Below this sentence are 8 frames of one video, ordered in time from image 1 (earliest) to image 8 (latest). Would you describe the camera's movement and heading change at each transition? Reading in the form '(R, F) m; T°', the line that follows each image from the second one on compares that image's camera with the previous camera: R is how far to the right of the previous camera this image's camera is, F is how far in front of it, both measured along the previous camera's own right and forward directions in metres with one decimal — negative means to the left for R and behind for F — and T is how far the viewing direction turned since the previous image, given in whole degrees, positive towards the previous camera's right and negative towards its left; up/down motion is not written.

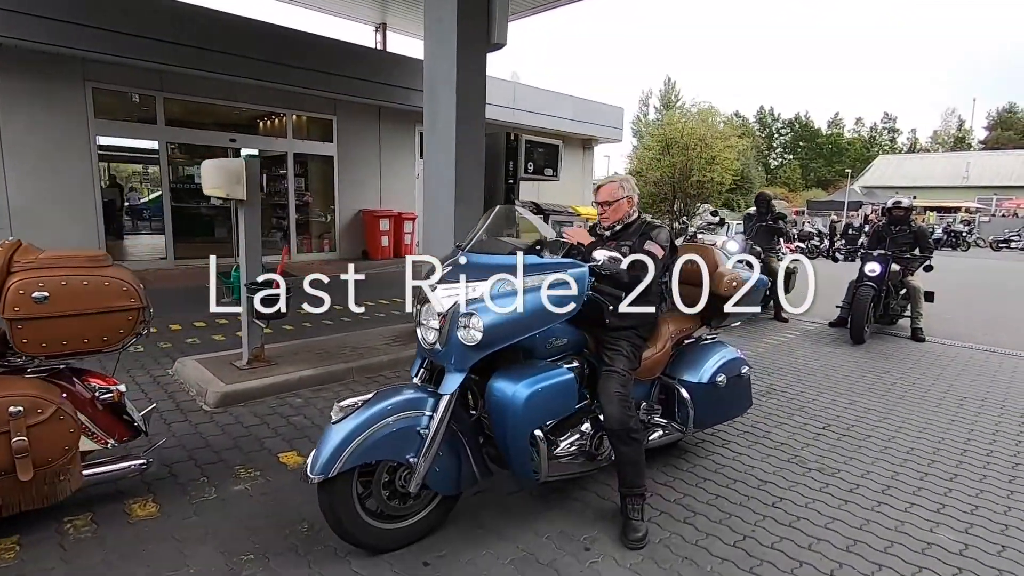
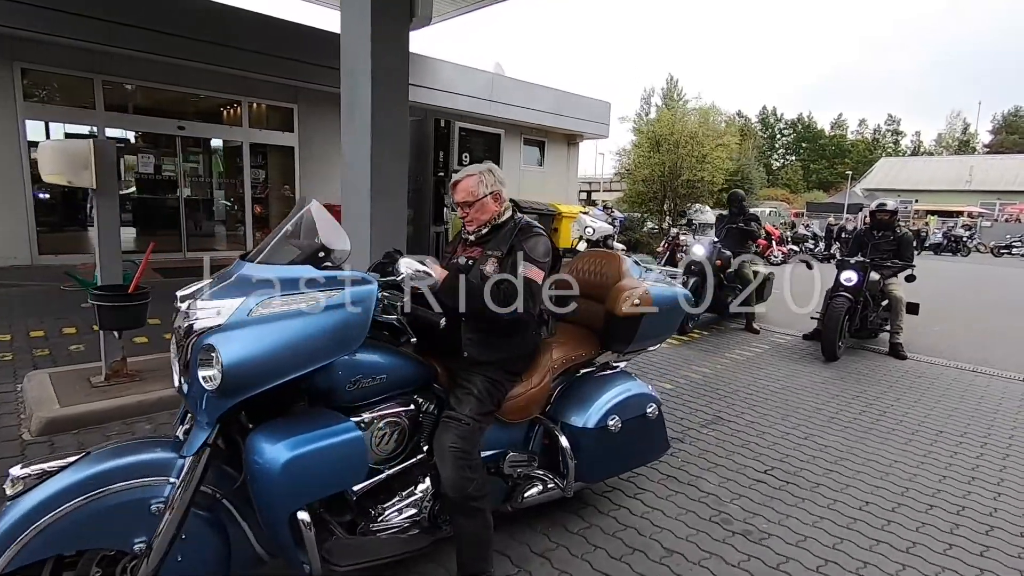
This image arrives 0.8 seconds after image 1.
(+0.7, +0.7) m; 0°
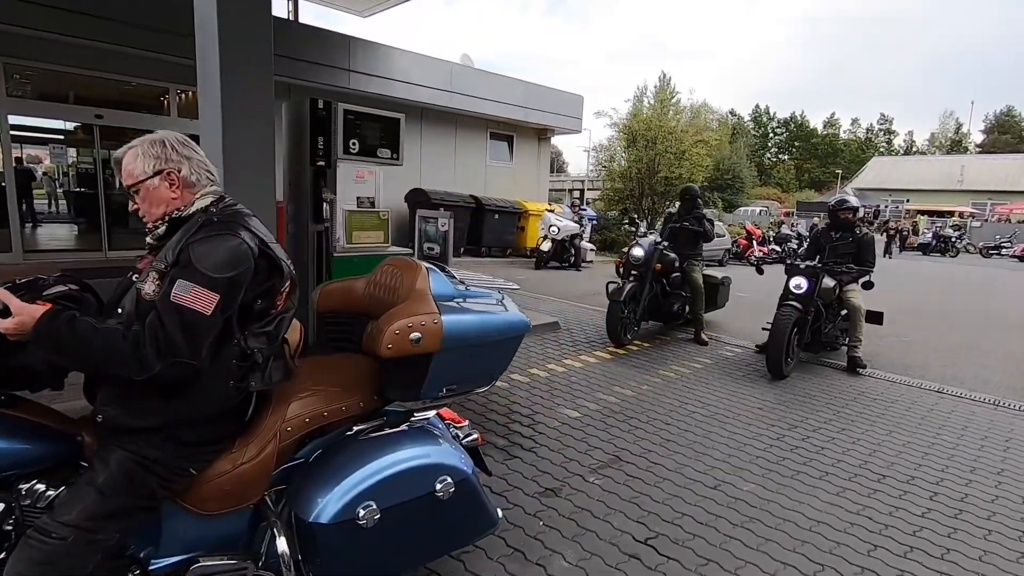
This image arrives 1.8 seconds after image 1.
(+0.9, +0.8) m; 0°
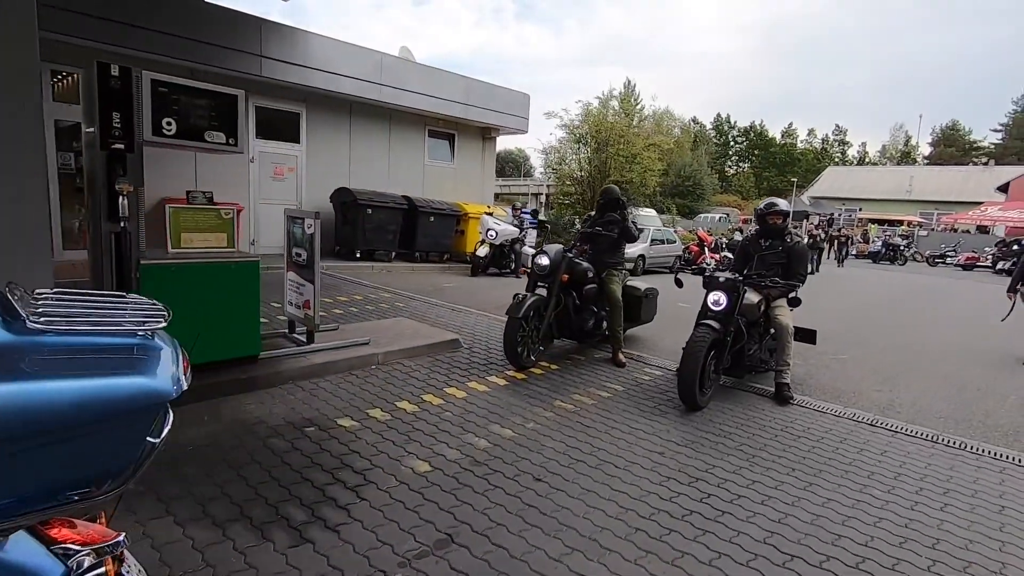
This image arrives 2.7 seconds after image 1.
(+0.9, +0.9) m; +3°
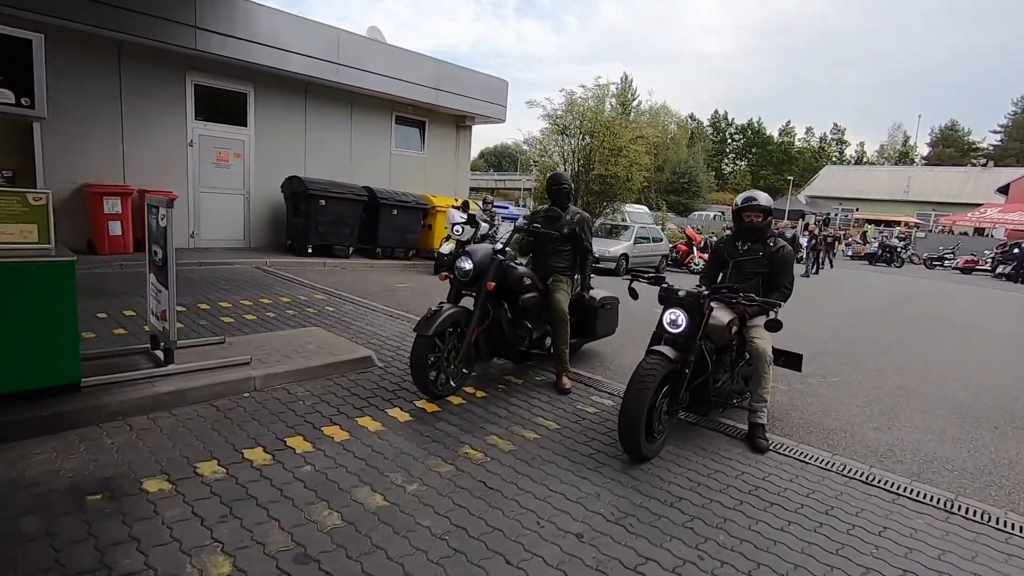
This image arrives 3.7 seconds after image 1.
(+0.7, +1.1) m; 0°
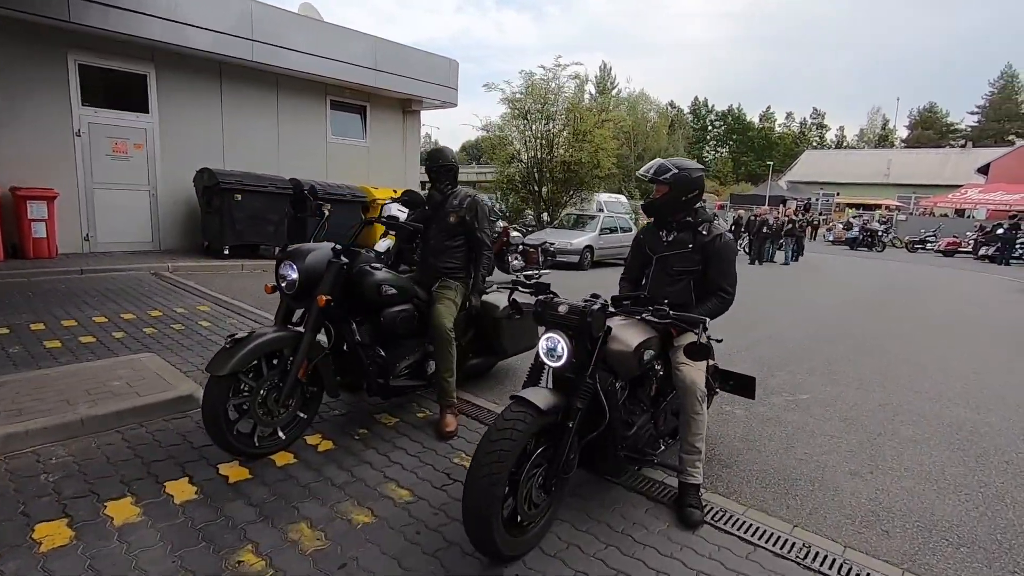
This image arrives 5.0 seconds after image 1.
(+0.9, +1.2) m; +1°
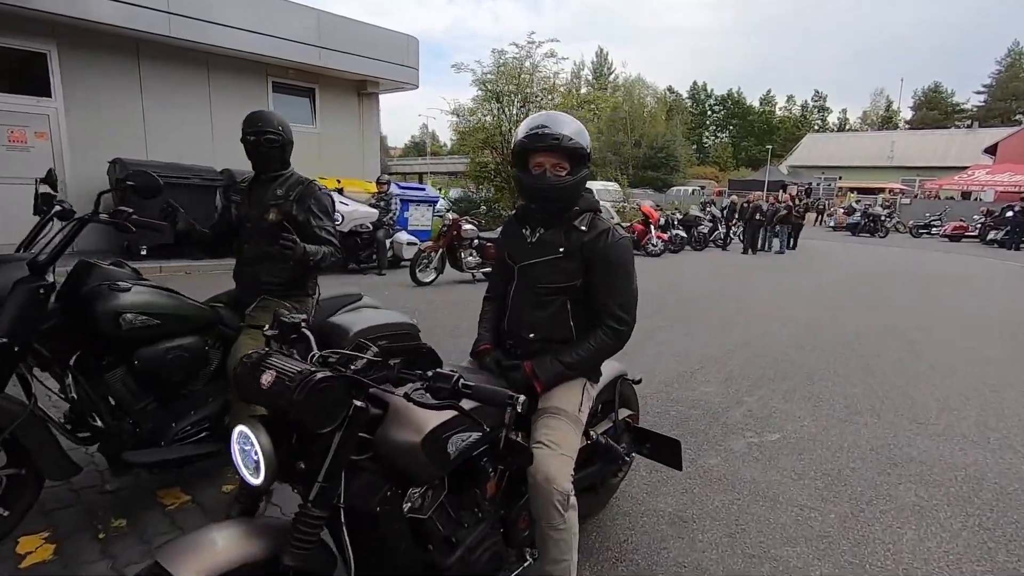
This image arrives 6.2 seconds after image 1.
(+0.9, +1.2) m; 0°
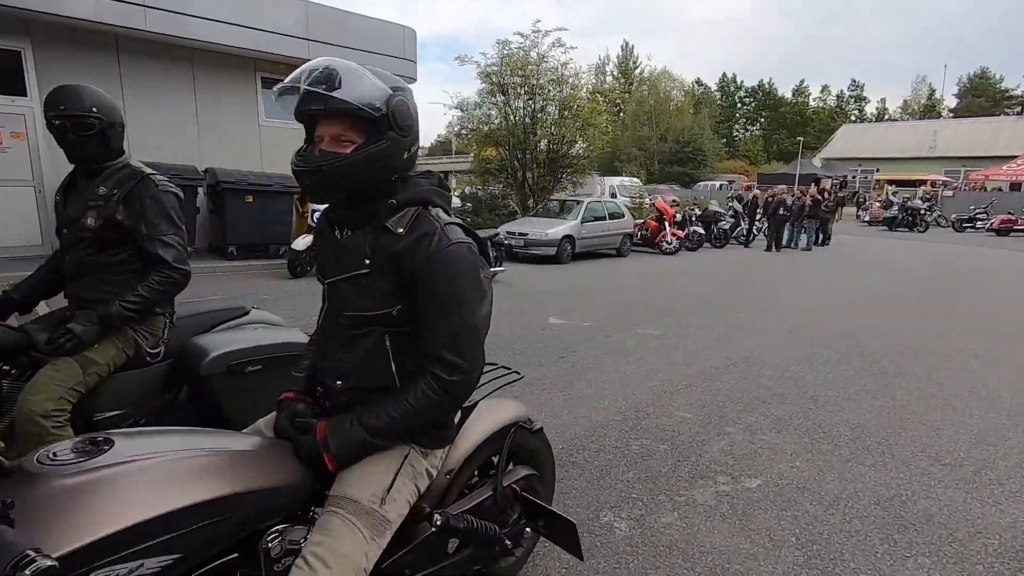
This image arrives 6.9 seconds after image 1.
(+0.6, +0.7) m; -3°
